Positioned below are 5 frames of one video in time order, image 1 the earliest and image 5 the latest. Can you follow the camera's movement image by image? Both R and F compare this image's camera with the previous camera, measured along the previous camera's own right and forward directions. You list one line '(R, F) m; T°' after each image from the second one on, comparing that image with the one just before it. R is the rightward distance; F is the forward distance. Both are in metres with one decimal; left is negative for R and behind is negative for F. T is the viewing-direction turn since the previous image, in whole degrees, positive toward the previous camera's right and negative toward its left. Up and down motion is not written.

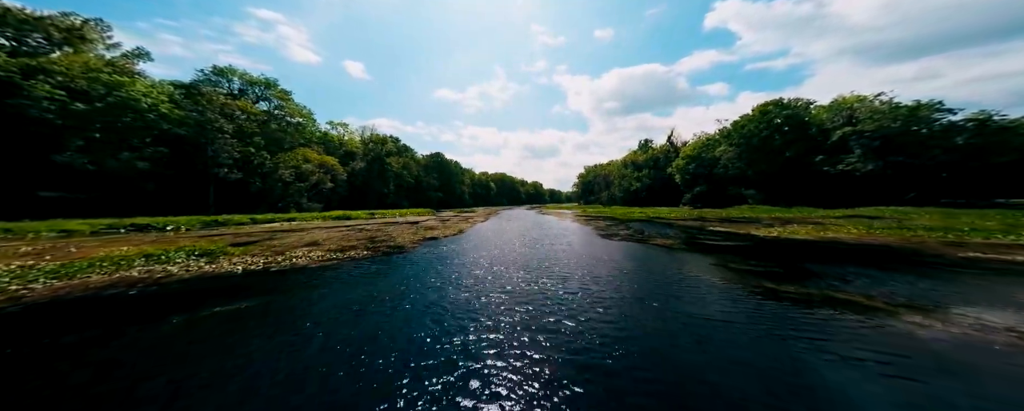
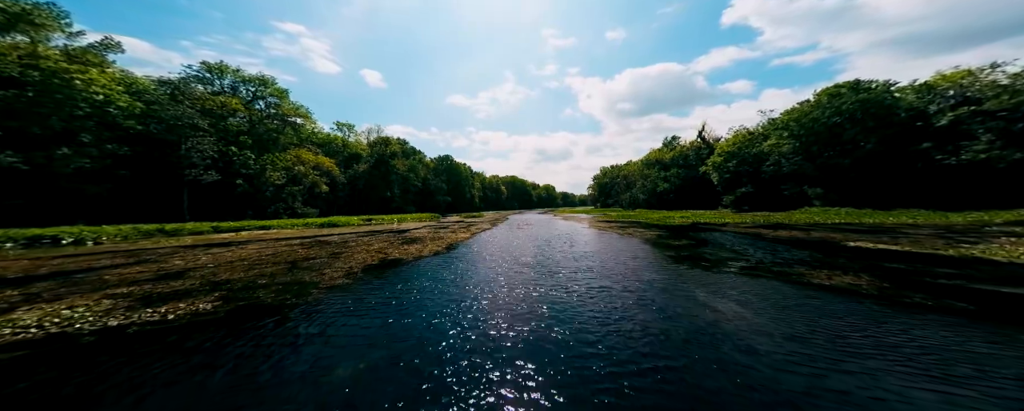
(0.0, +11.5) m; -1°
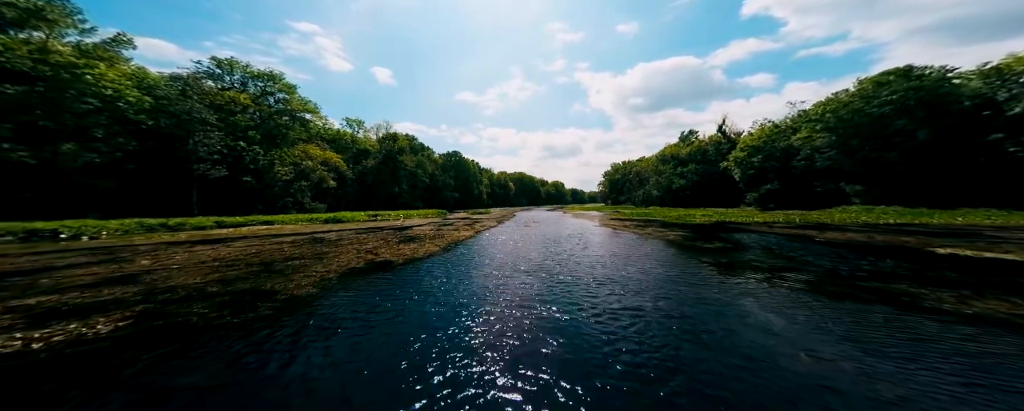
(+0.3, +2.9) m; -2°
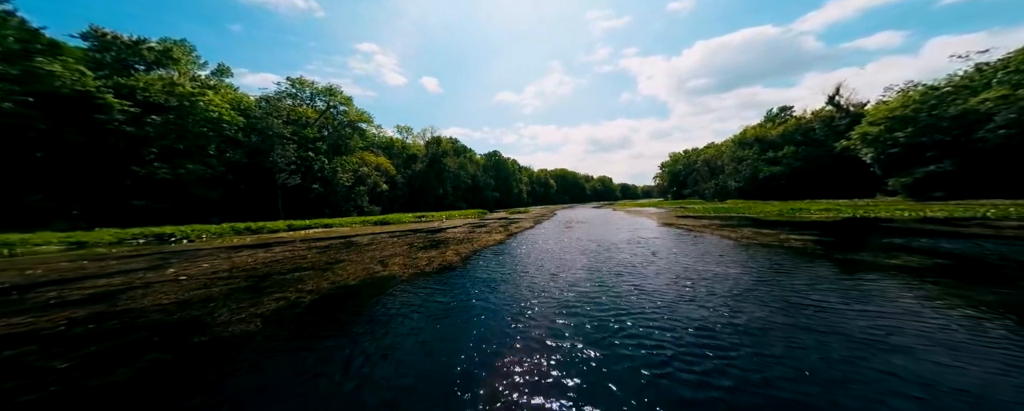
(+1.0, +4.8) m; -11°
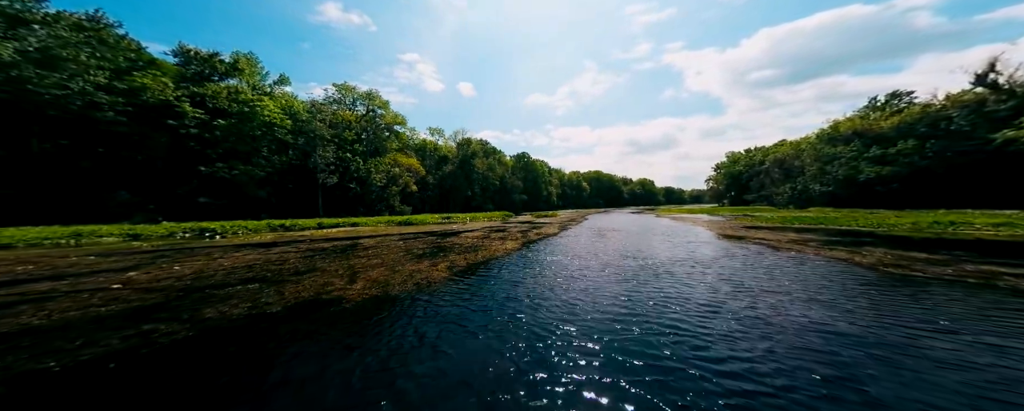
(+1.0, +4.8) m; -7°
